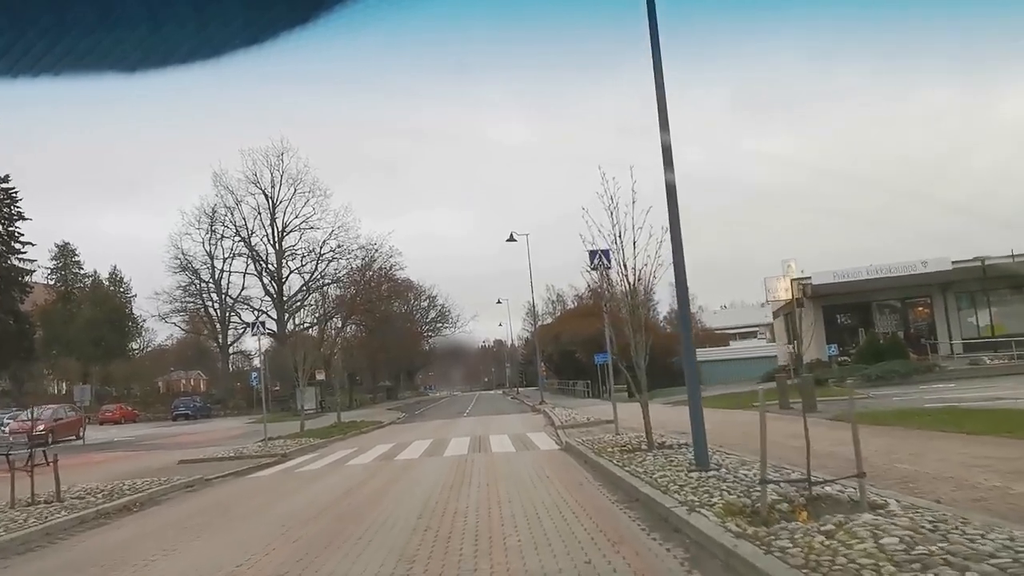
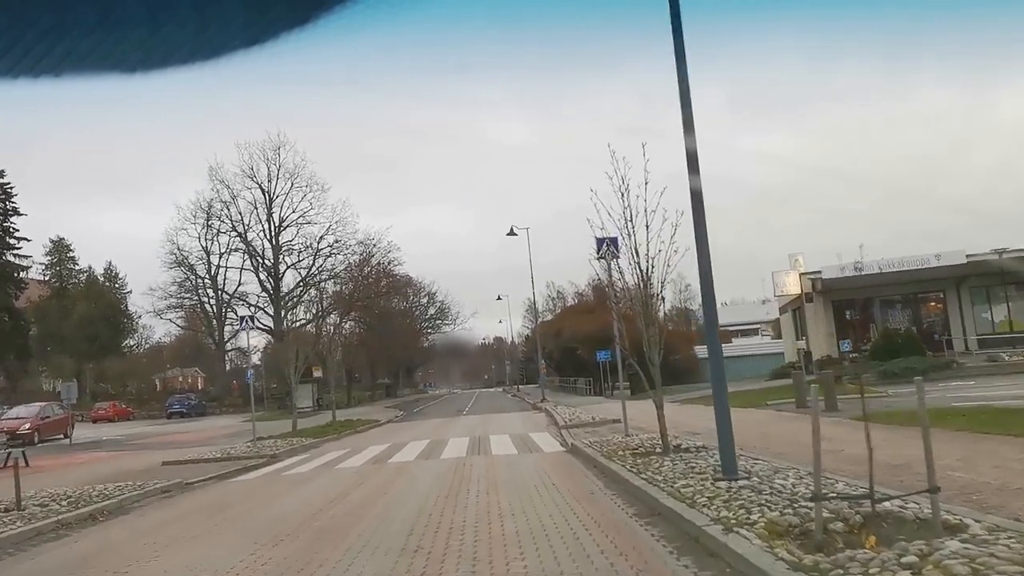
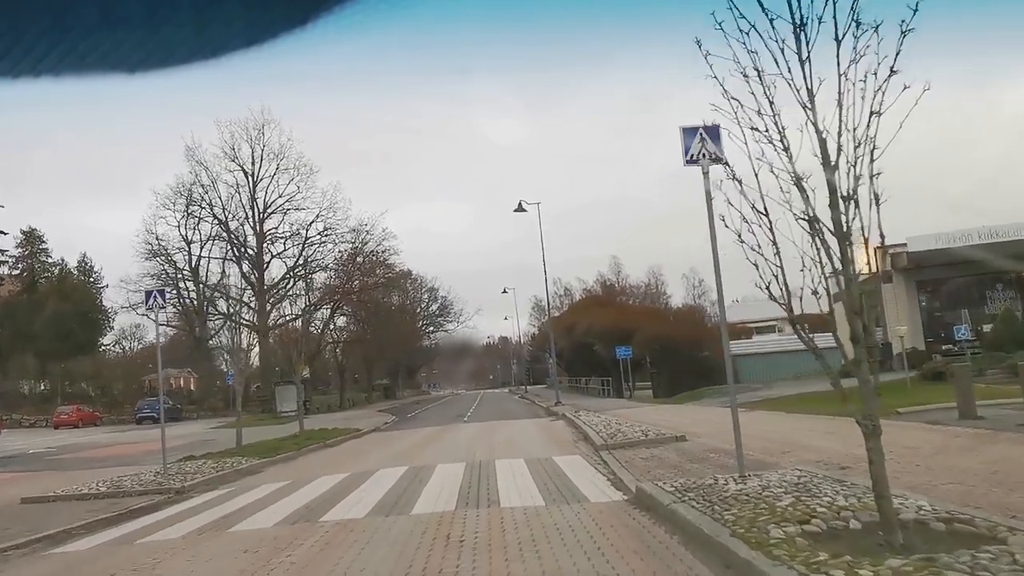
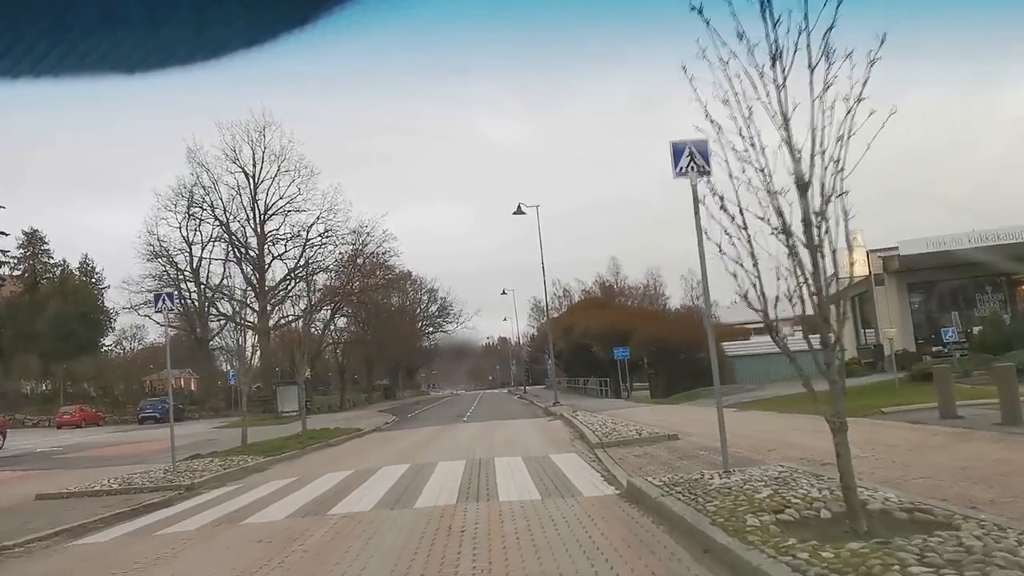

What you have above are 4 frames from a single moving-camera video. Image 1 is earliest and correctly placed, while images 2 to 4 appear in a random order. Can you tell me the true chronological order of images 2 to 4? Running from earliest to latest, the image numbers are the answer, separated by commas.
2, 4, 3
